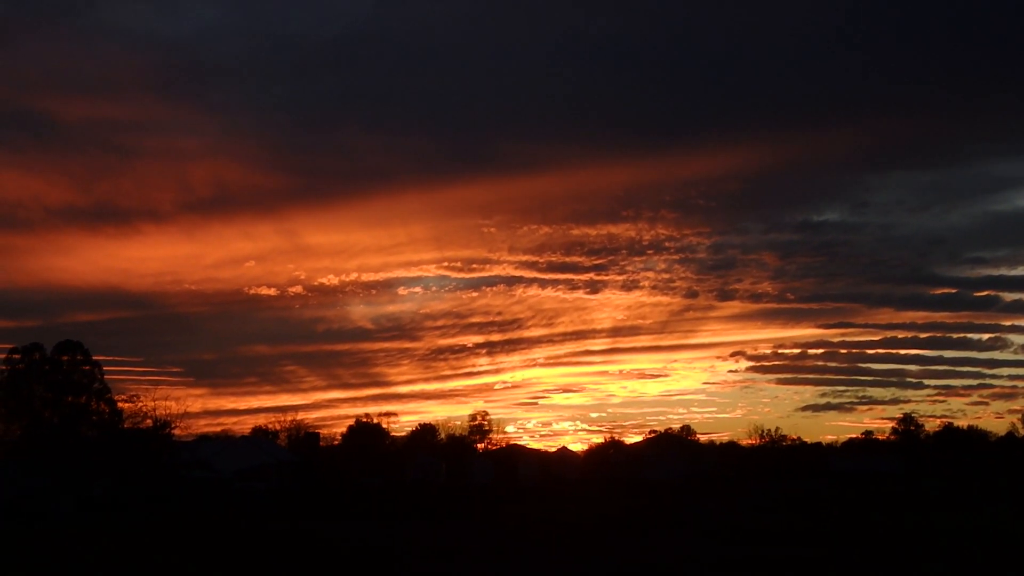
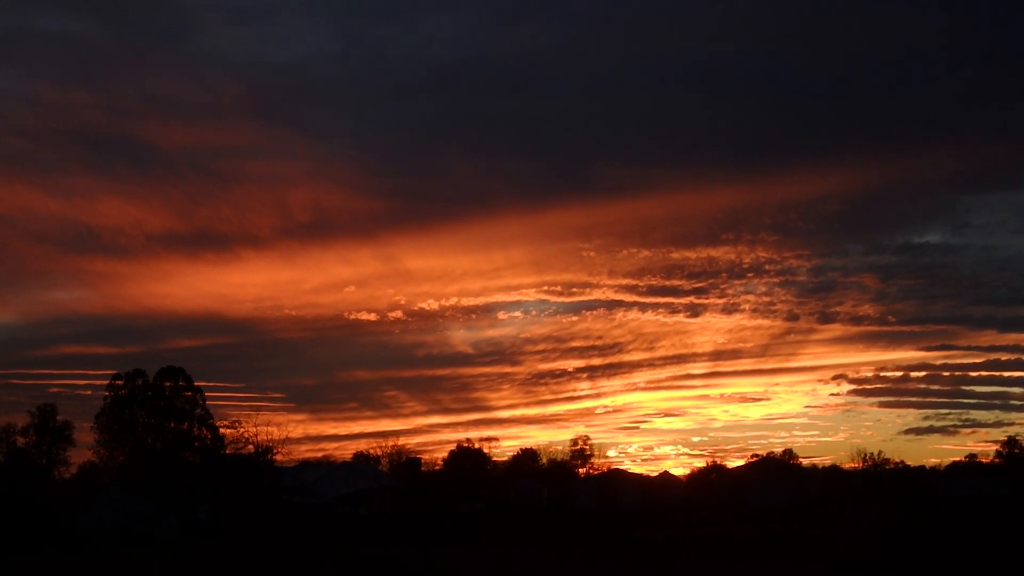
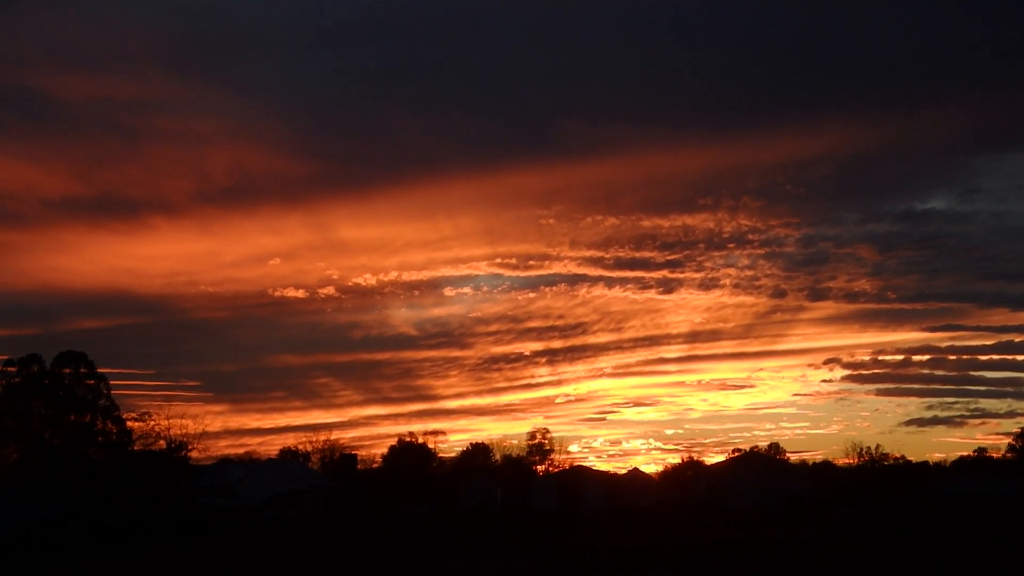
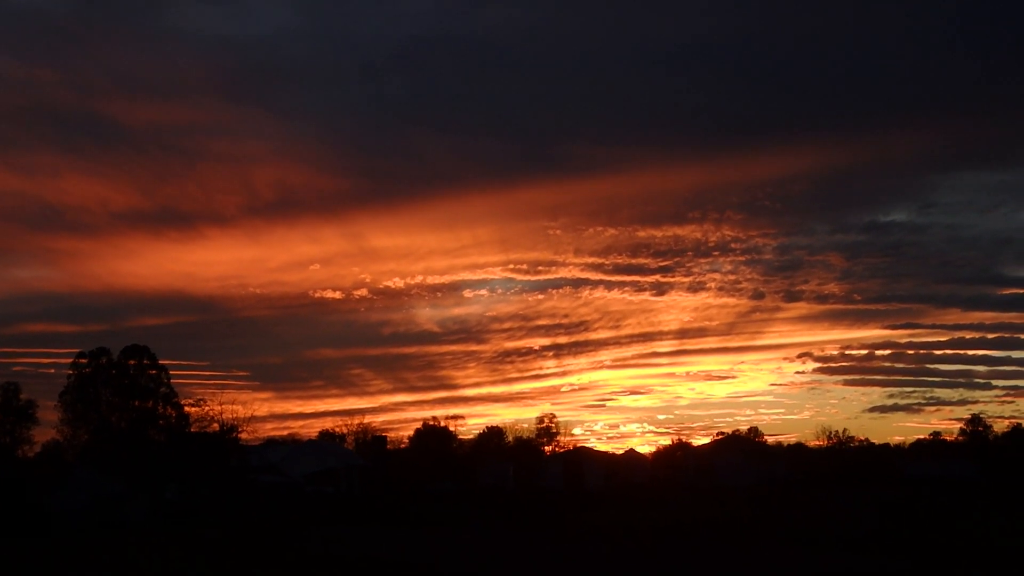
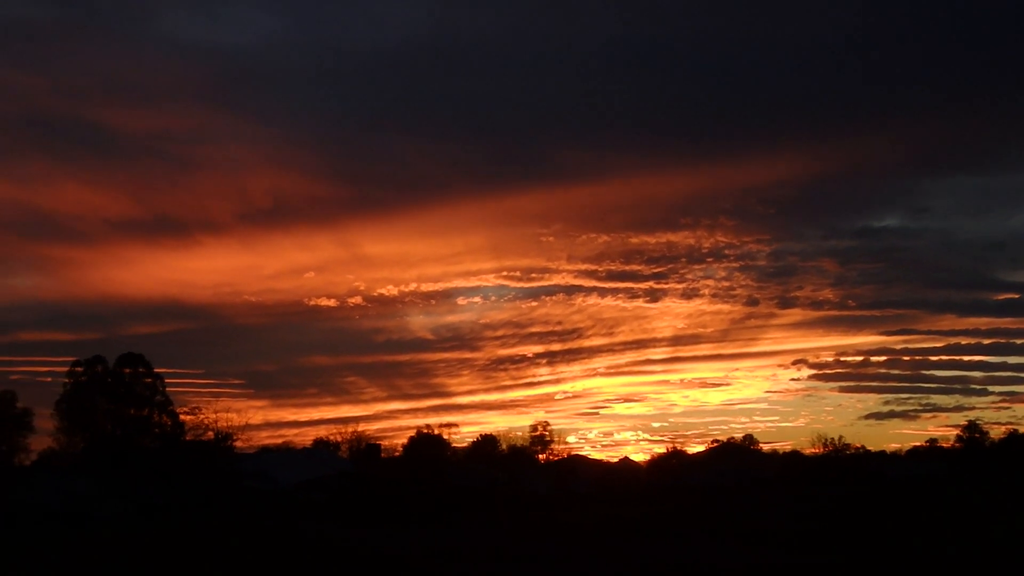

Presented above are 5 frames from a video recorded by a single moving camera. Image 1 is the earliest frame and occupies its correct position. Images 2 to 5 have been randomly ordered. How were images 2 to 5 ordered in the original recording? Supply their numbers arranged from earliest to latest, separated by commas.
5, 2, 4, 3
